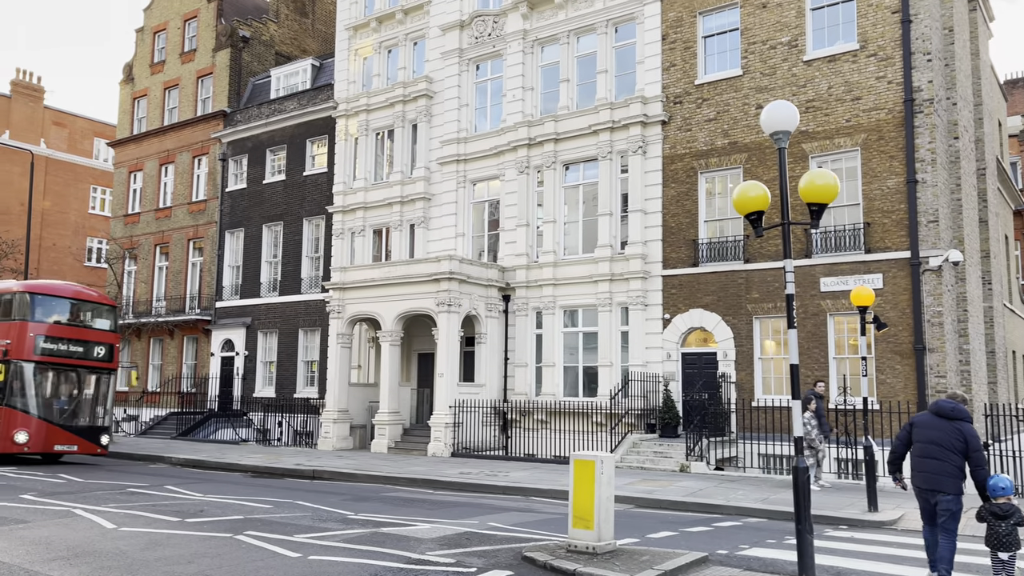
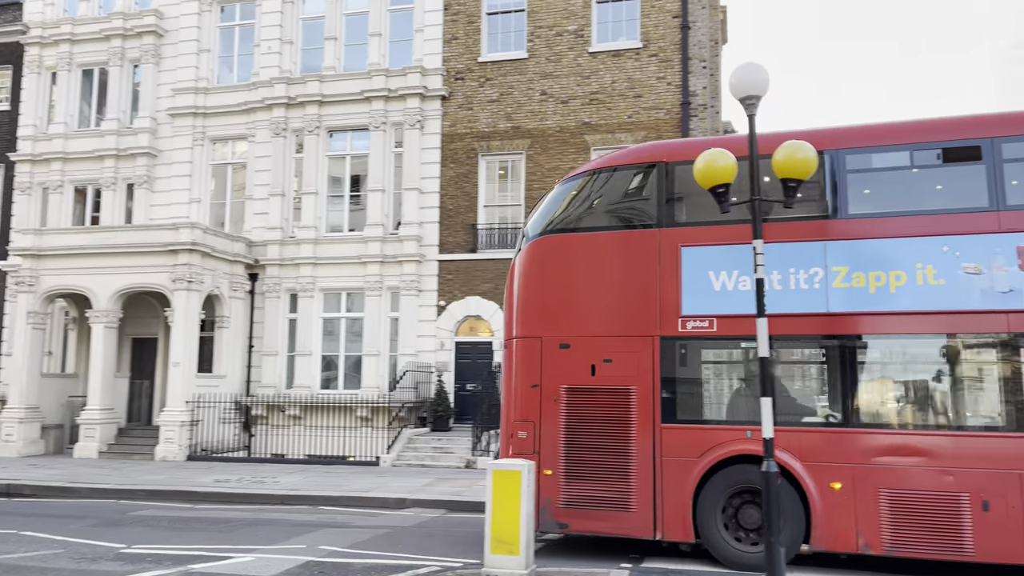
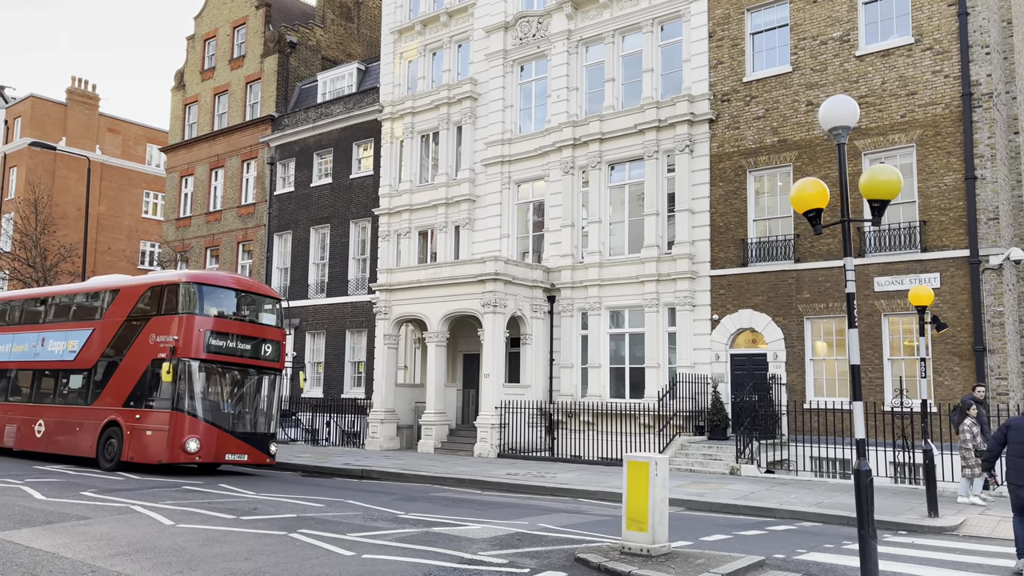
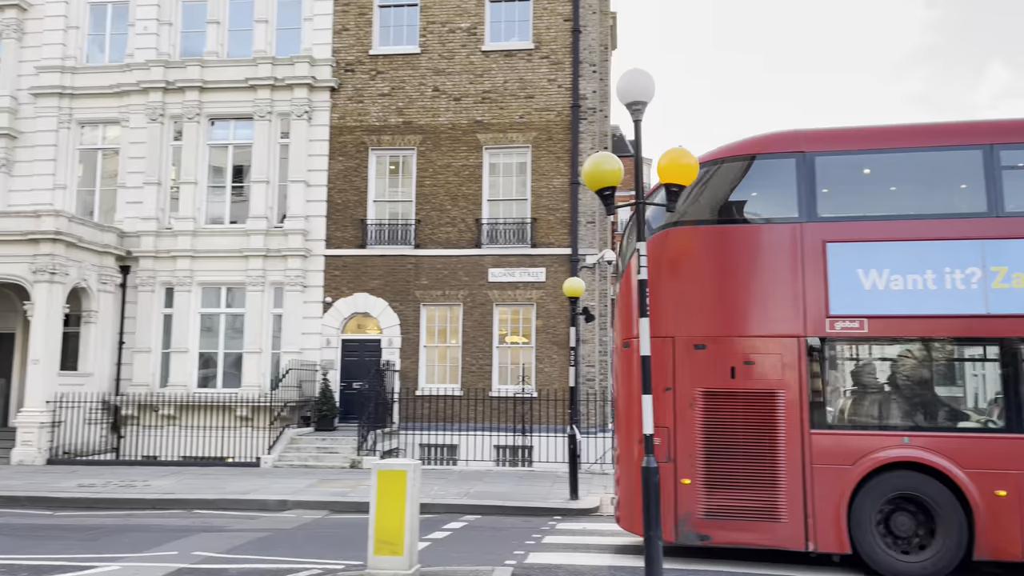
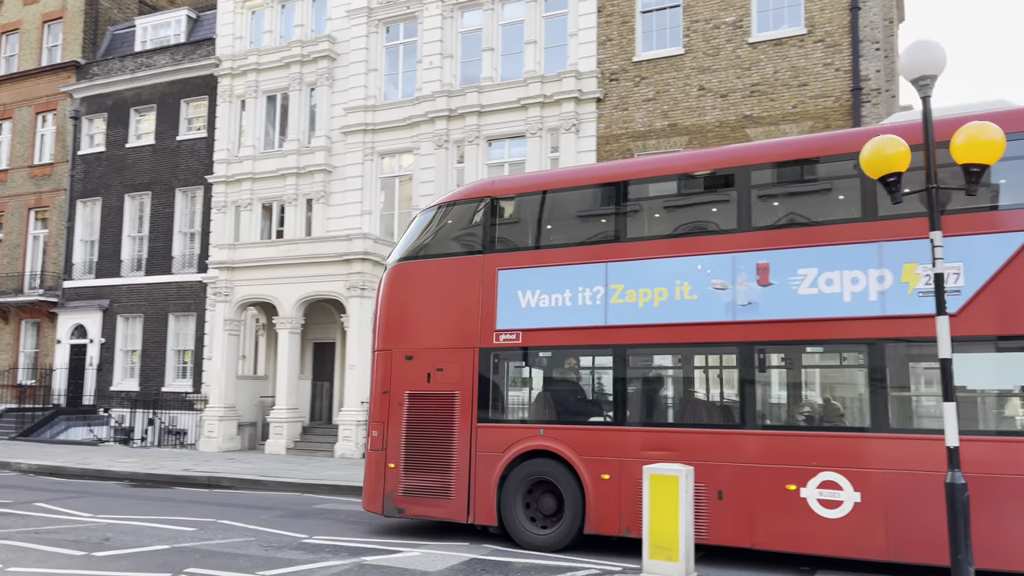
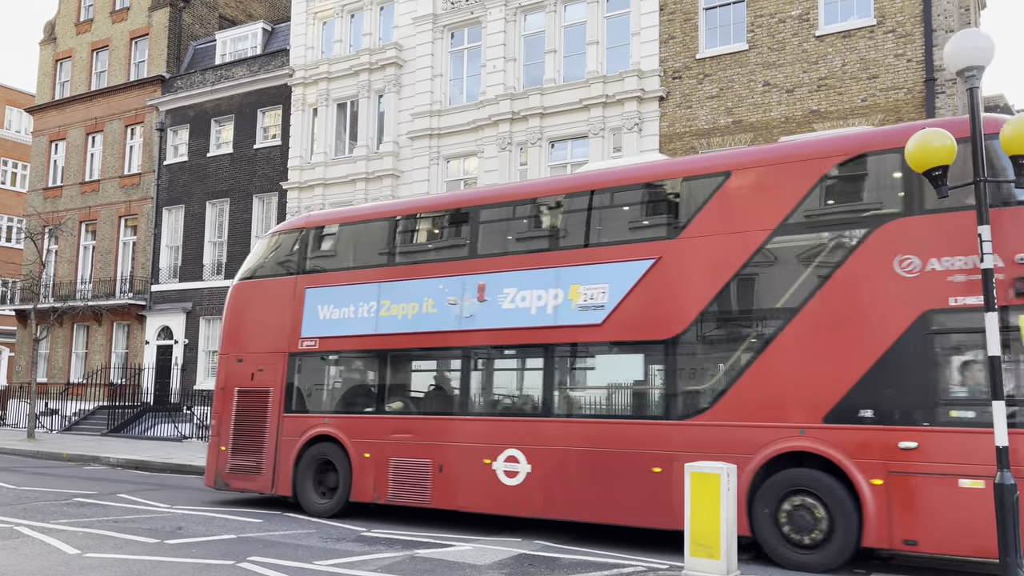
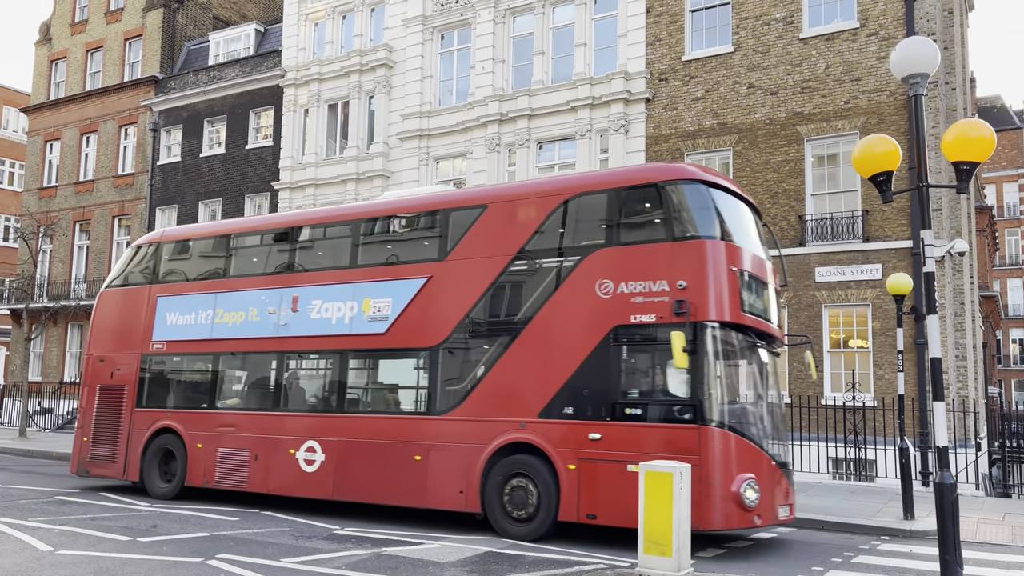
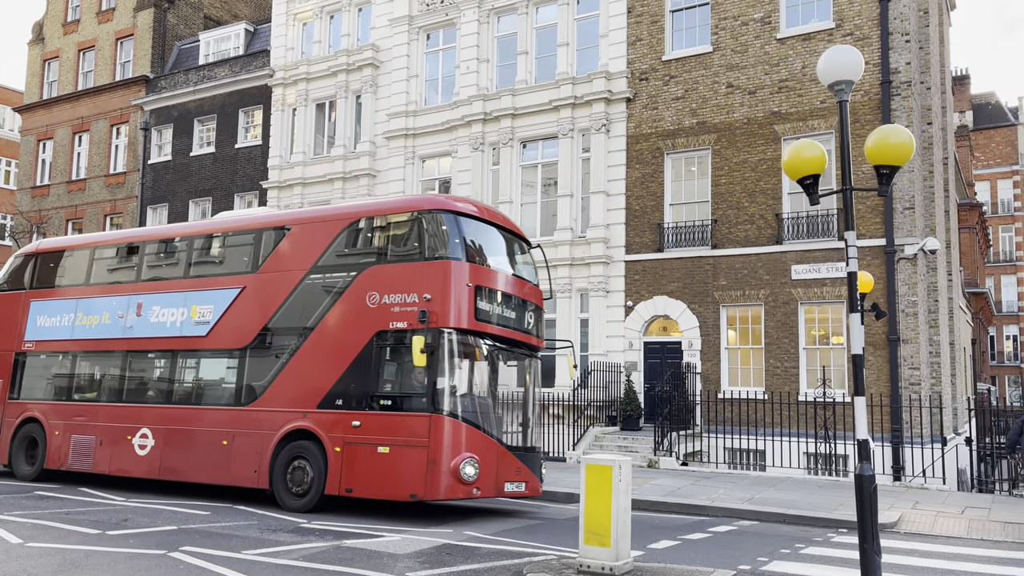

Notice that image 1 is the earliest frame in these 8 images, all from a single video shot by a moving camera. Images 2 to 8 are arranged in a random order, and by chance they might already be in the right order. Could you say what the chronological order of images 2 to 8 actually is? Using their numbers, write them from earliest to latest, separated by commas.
3, 8, 7, 6, 5, 2, 4
